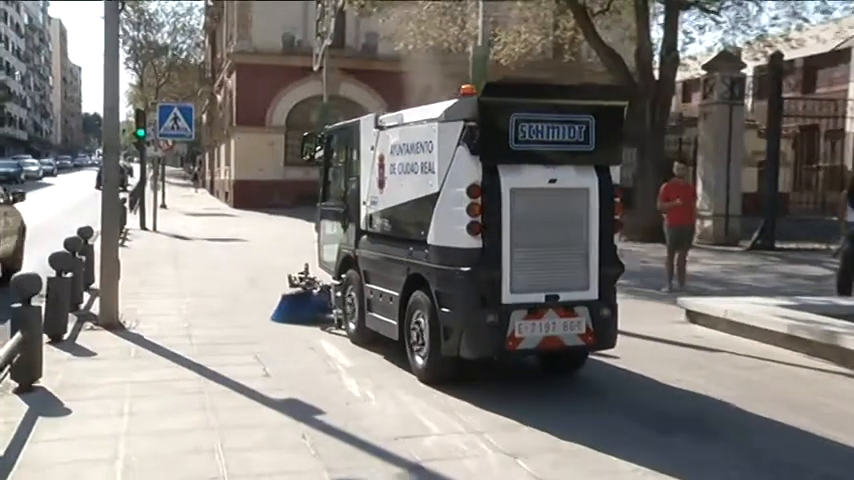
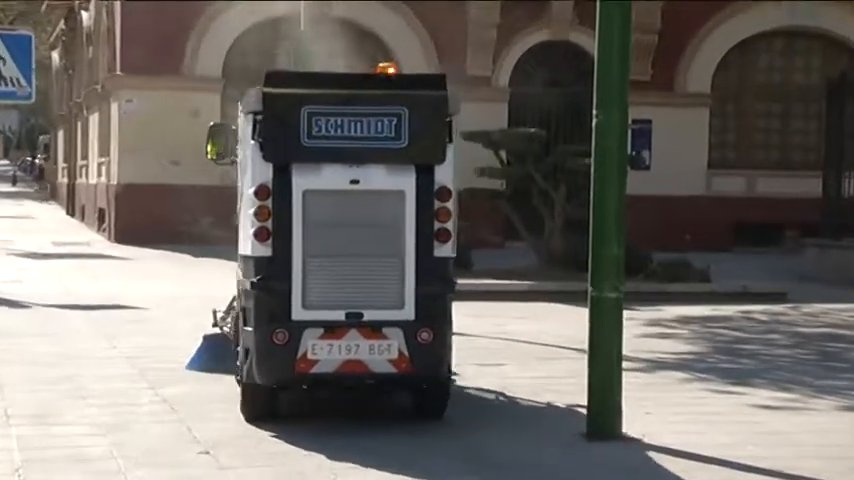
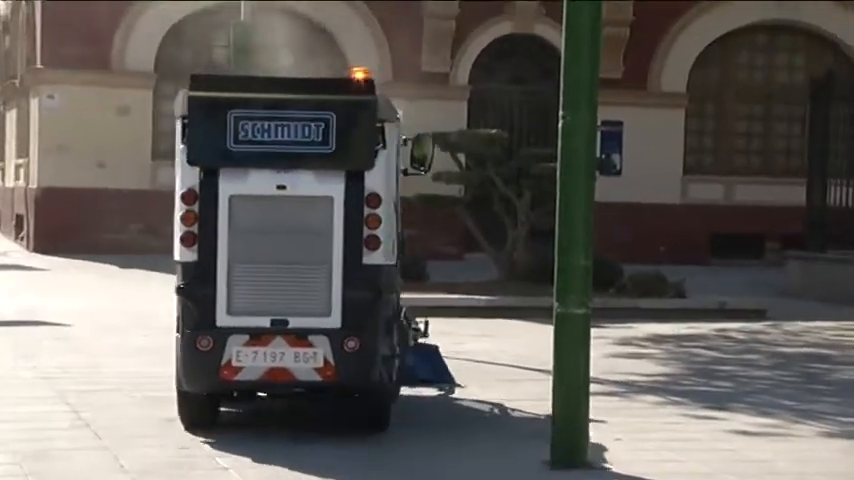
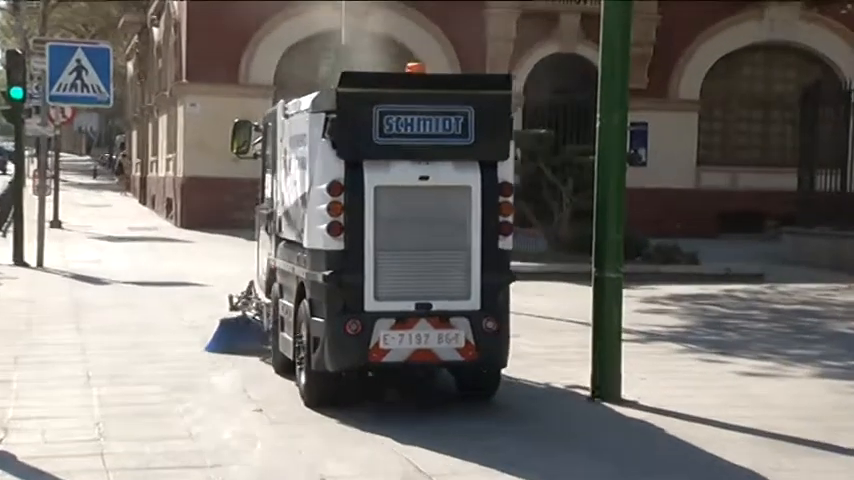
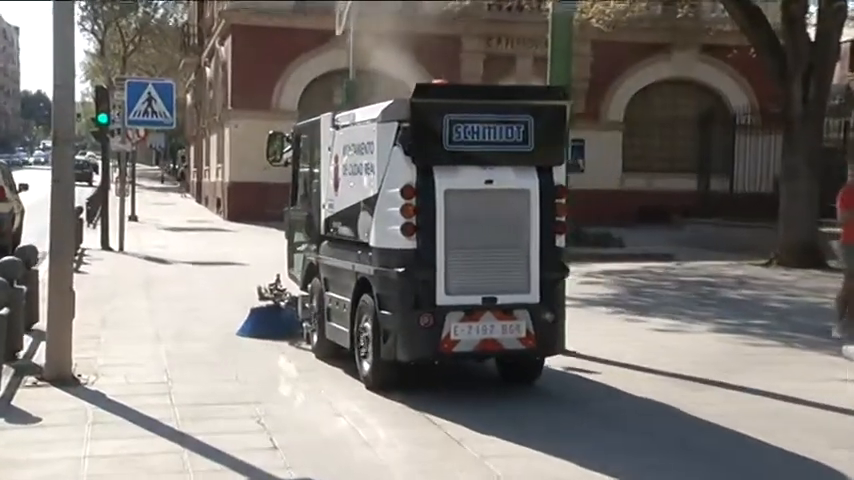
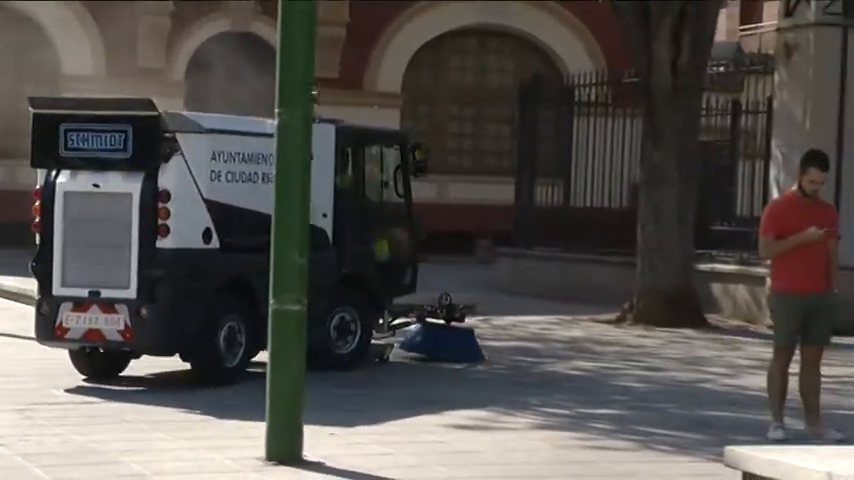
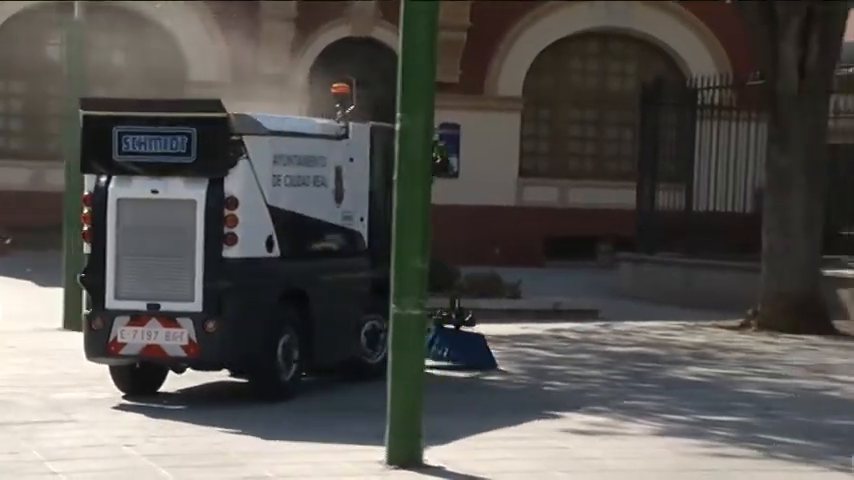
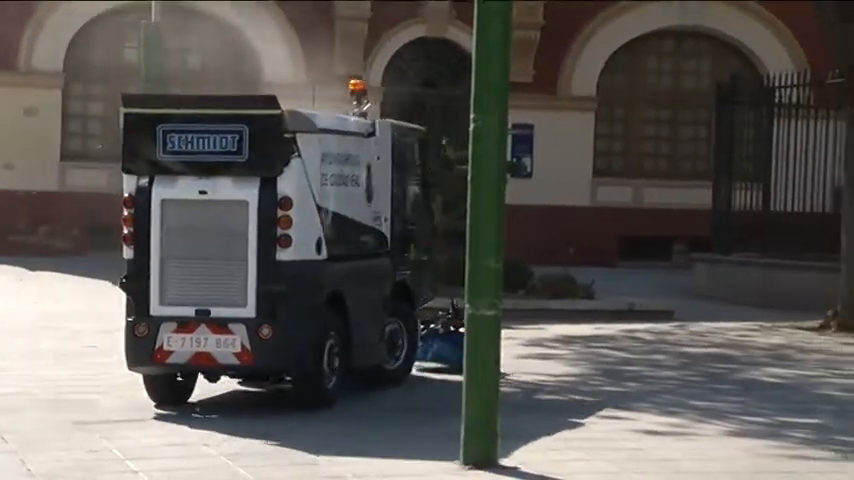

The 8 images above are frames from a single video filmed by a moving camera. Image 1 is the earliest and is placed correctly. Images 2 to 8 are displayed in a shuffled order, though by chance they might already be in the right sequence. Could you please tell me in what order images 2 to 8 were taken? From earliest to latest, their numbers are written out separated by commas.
5, 4, 2, 3, 8, 7, 6
